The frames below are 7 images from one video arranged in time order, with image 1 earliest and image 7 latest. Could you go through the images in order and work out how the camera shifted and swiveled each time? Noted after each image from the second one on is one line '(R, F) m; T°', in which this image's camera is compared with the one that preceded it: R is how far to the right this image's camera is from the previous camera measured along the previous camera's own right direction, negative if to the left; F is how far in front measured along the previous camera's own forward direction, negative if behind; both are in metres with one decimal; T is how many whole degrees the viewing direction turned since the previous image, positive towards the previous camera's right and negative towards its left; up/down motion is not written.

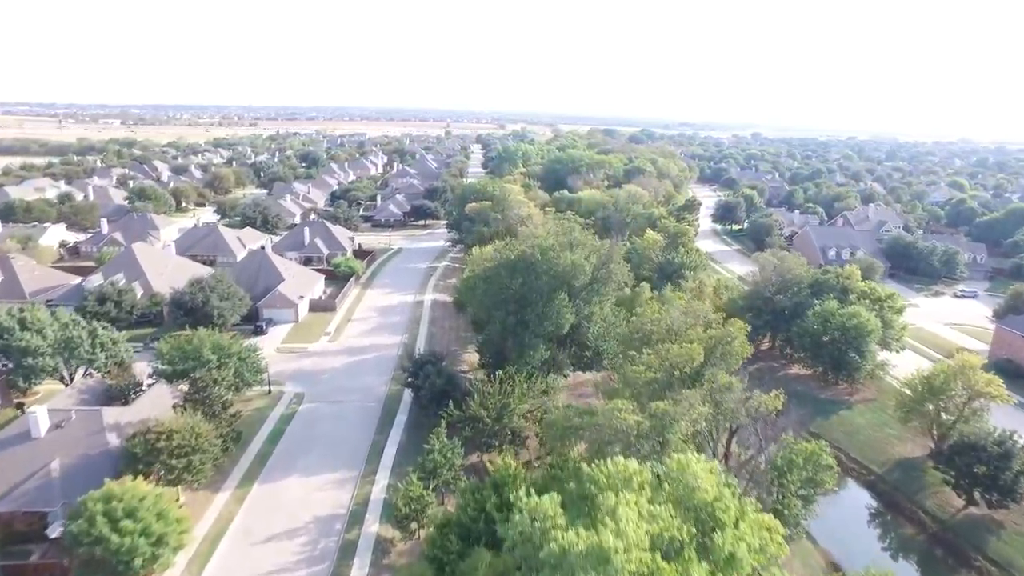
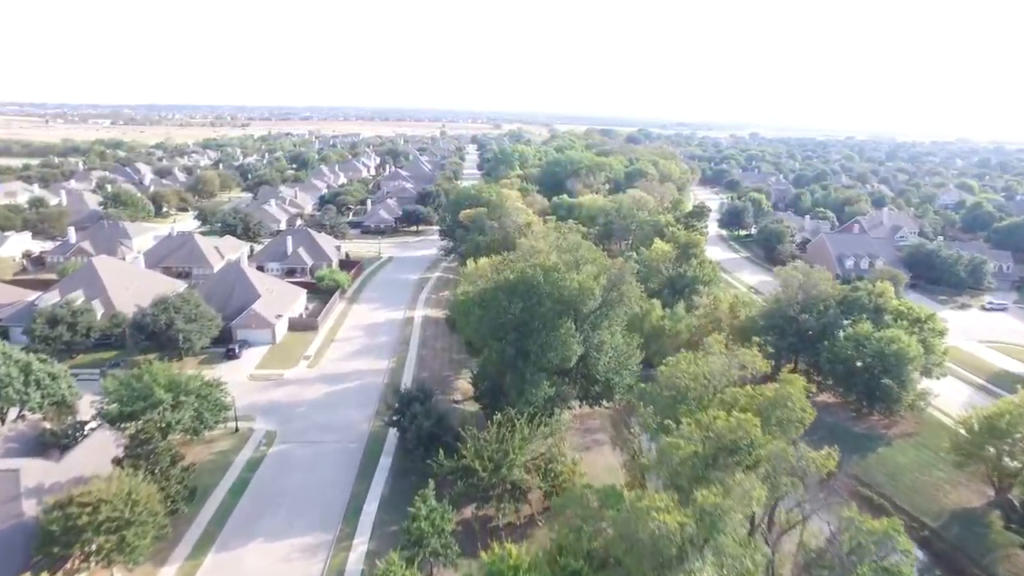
(-0.1, +3.8) m; 0°
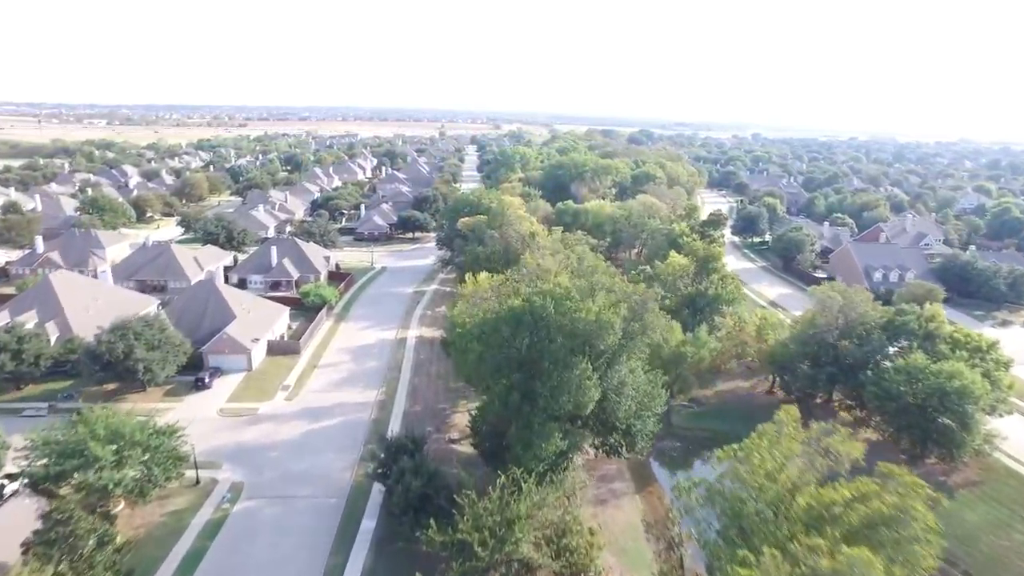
(-0.2, +4.1) m; 0°
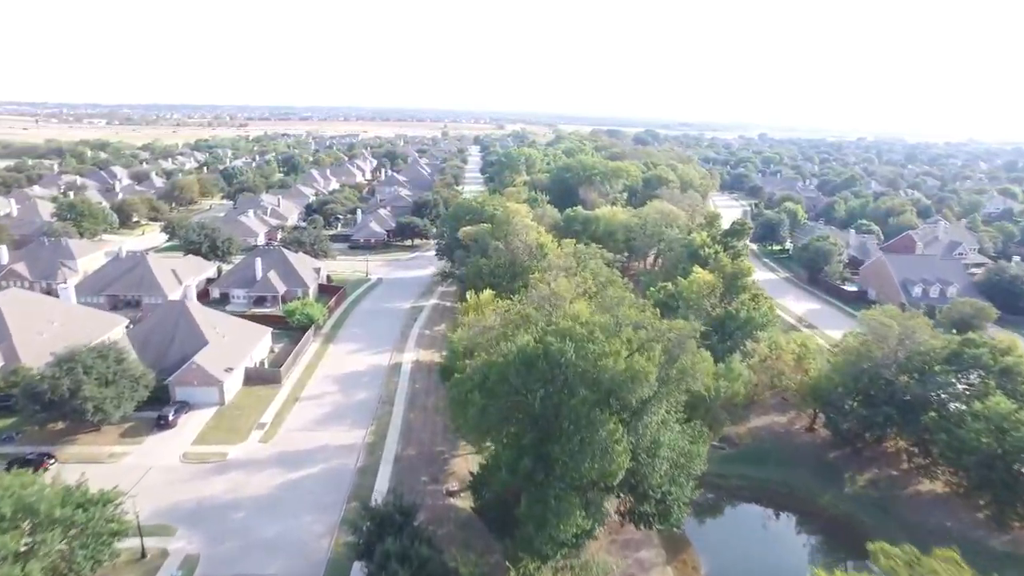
(-0.2, +4.3) m; 0°
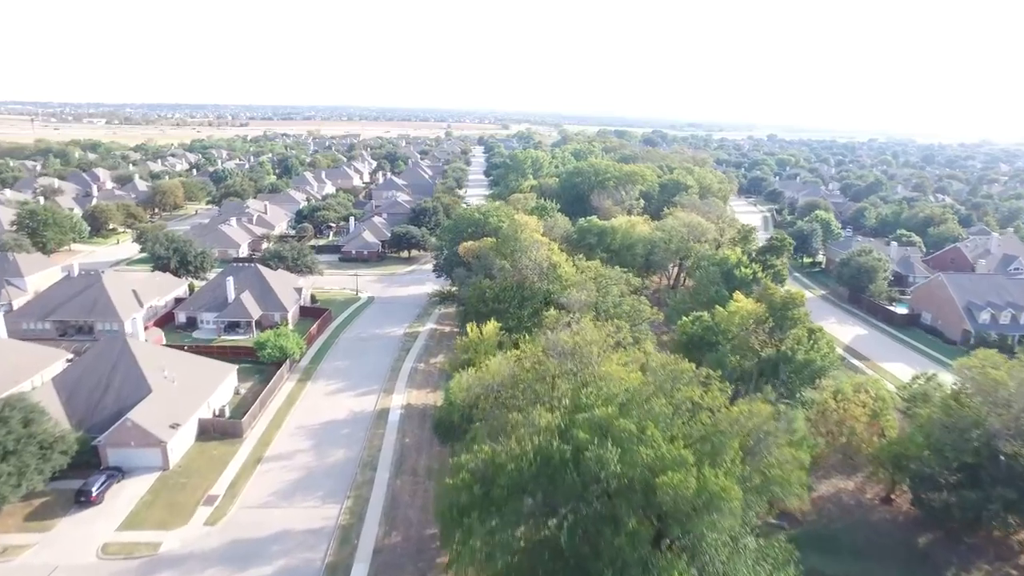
(-0.2, +6.0) m; 0°
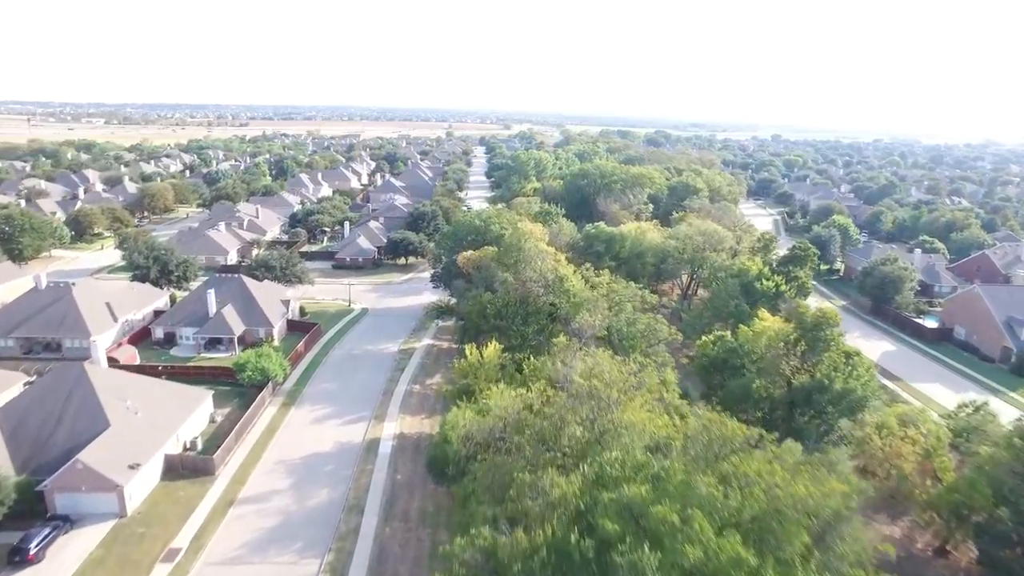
(-0.1, +3.1) m; 0°
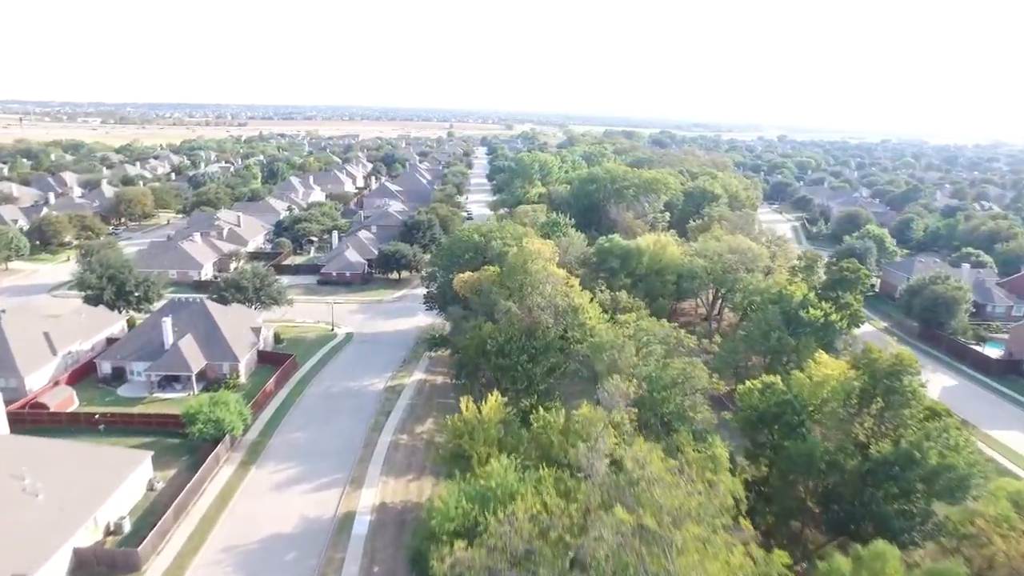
(-0.1, +5.5) m; 0°
